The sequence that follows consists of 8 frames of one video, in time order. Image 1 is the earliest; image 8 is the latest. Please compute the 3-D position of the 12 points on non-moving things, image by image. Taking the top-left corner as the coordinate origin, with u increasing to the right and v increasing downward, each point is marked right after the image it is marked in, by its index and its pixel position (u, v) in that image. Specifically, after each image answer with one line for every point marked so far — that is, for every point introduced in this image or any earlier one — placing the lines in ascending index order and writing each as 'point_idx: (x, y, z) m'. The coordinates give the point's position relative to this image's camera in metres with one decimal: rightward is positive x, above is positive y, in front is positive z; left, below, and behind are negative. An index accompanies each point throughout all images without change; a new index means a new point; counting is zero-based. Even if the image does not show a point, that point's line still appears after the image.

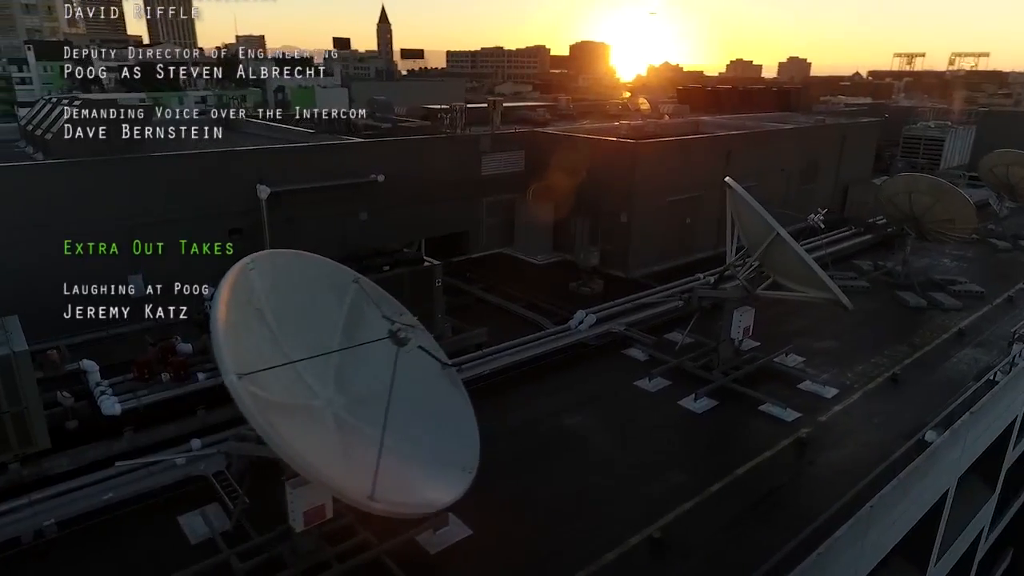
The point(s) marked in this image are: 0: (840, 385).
0: (+5.3, -1.6, +10.6) m
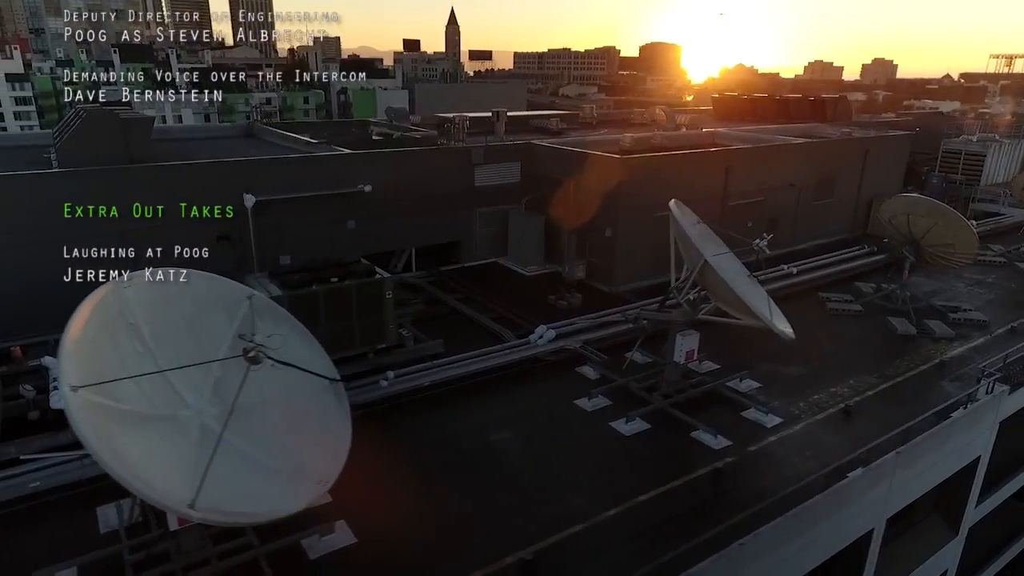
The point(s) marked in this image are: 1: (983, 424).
0: (+4.3, -2.0, +10.4) m
1: (+7.2, -2.1, +10.1) m
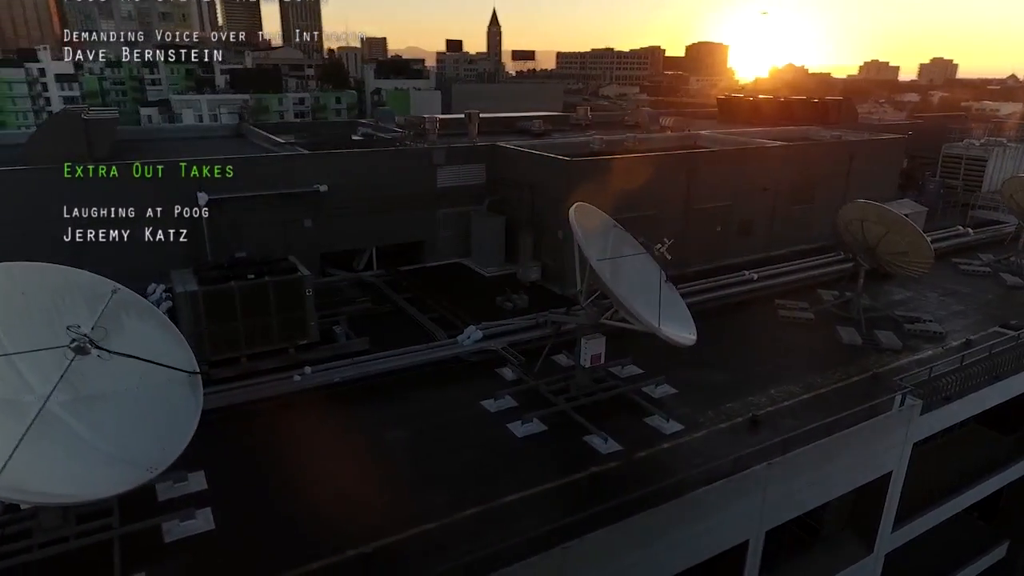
0: (+2.8, -2.1, +10.3) m
1: (+5.6, -2.2, +9.8) m
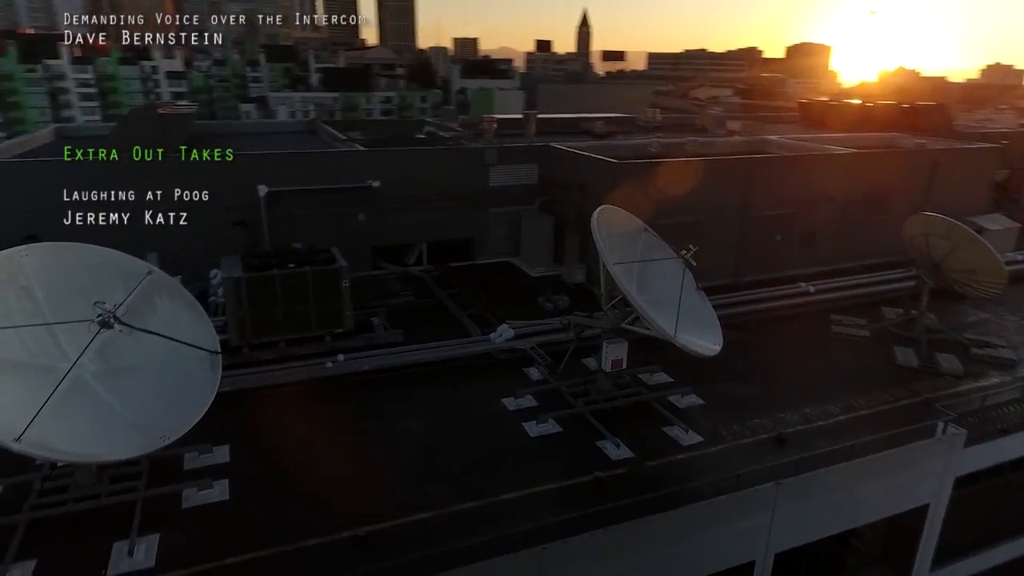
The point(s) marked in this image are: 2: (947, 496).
0: (+3.0, -2.2, +10.0) m
1: (+5.8, -2.5, +9.2) m
2: (+6.3, -3.0, +9.5) m
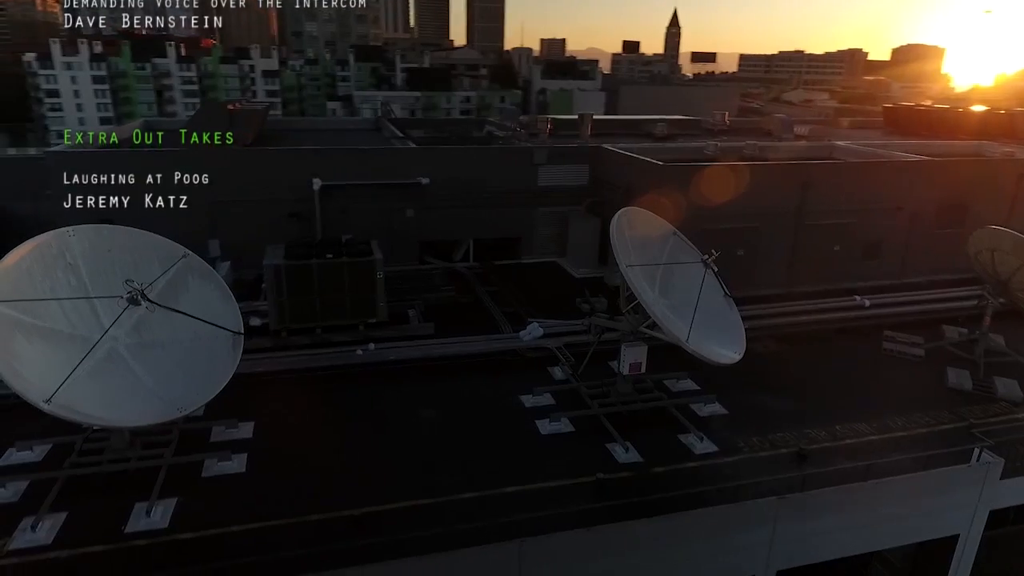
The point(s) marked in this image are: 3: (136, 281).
0: (+3.2, -2.3, +9.7) m
1: (+5.8, -2.7, +8.6) m
2: (+6.3, -3.3, +8.9) m
3: (-4.8, +0.1, +8.4) m
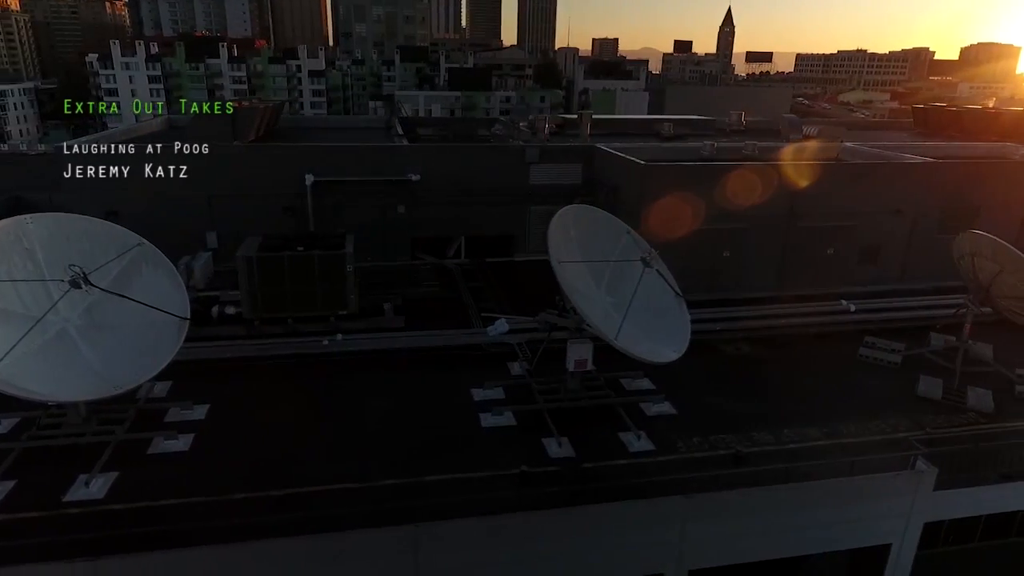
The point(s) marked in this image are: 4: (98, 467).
0: (+2.3, -2.3, +9.7) m
1: (+4.8, -2.8, +8.4) m
2: (+5.3, -3.3, +8.6) m
3: (-5.8, +0.3, +9.0) m
4: (-5.3, -2.3, +8.5) m
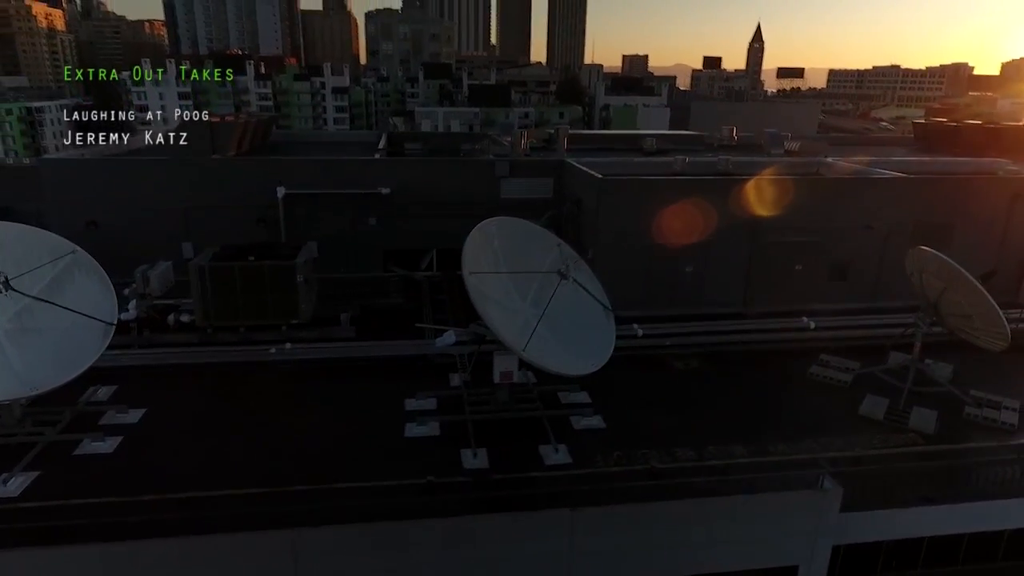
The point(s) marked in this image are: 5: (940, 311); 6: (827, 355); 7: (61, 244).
0: (+1.1, -2.5, +9.7) m
1: (+3.6, -2.9, +8.3) m
2: (+4.1, -3.5, +8.4) m
3: (-6.9, +0.2, +9.4) m
4: (-6.6, -2.4, +8.8) m
5: (+7.5, -0.4, +11.5) m
6: (+6.3, -1.4, +13.2) m
7: (-6.6, +0.6, +9.7) m
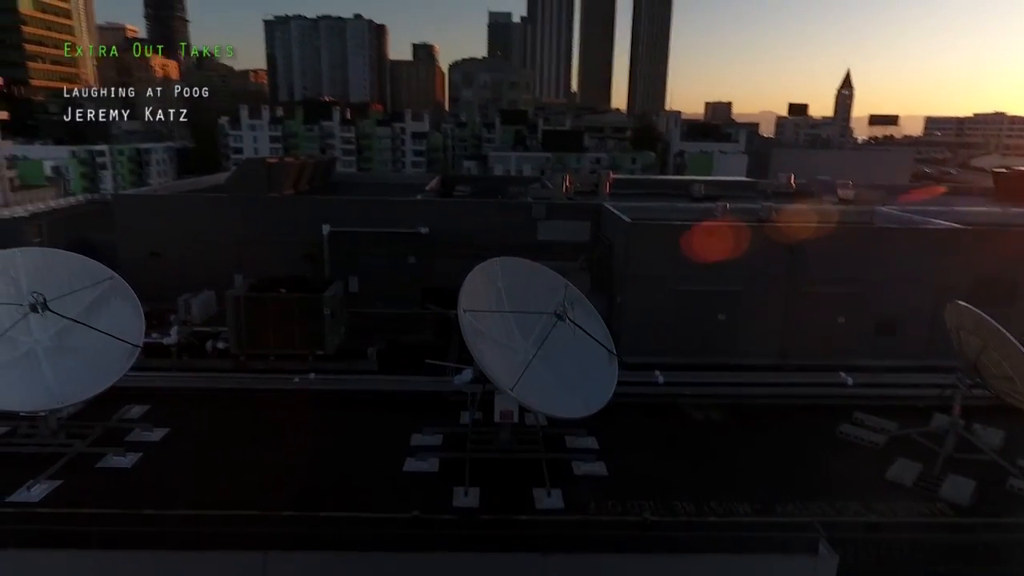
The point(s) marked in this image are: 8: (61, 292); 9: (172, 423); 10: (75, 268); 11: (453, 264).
0: (+1.0, -3.1, +9.5) m
1: (+3.2, -3.5, +7.7) m
2: (+3.8, -4.1, +7.8) m
3: (-6.9, -0.1, +10.3) m
4: (-6.7, -2.7, +9.5) m
5: (+7.6, -1.4, +10.7) m
6: (+6.6, -2.4, +12.4) m
7: (-6.6, +0.3, +10.6) m
8: (-7.0, -0.1, +10.3) m
9: (-5.9, -2.4, +11.4) m
10: (-6.9, +0.3, +10.4) m
11: (-1.6, +0.6, +18.2) m
